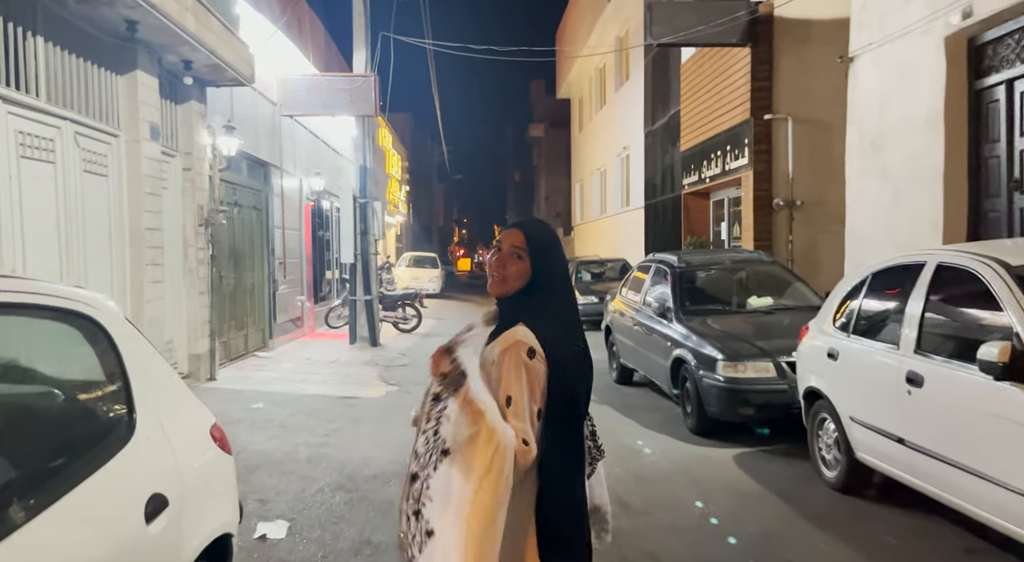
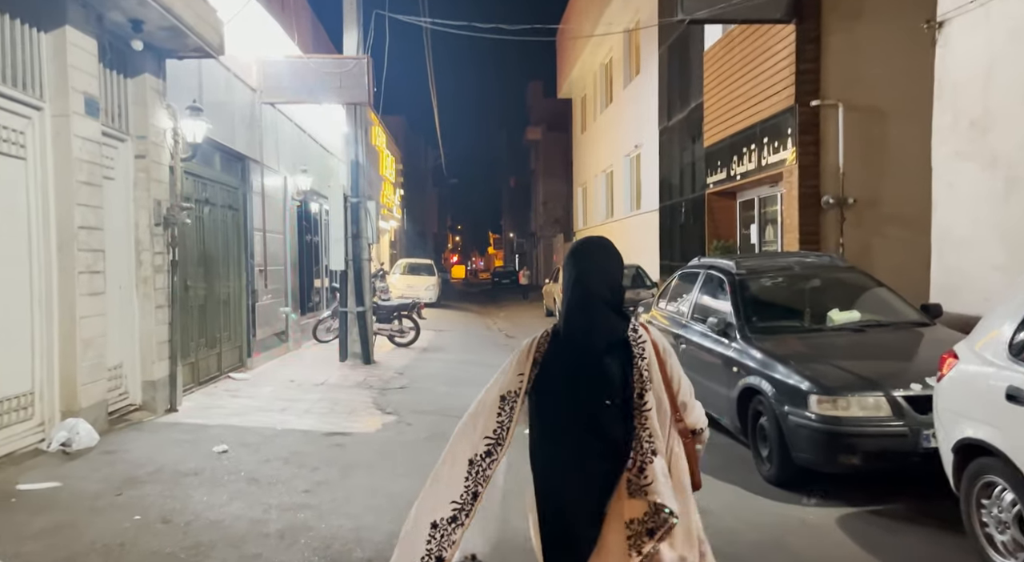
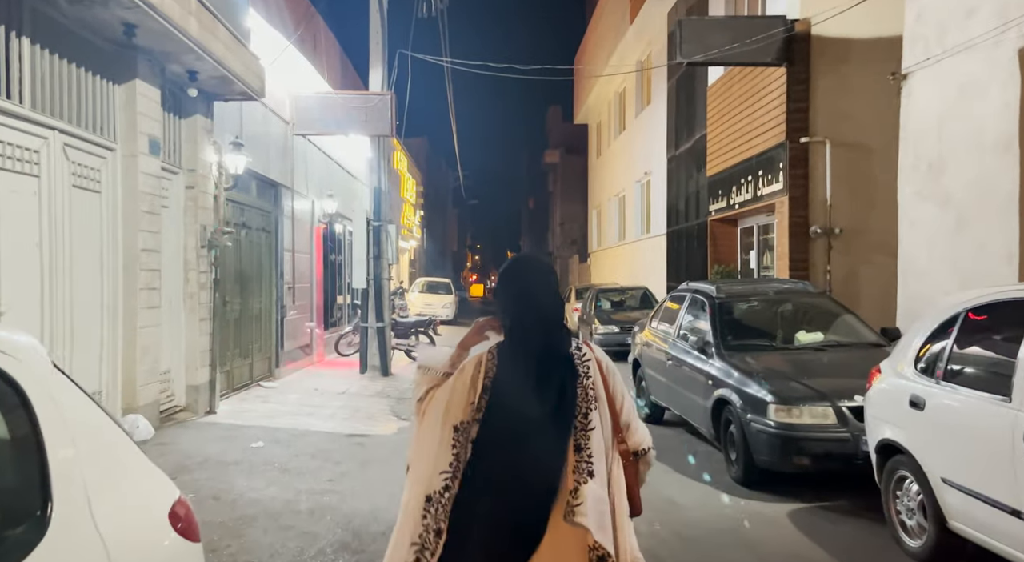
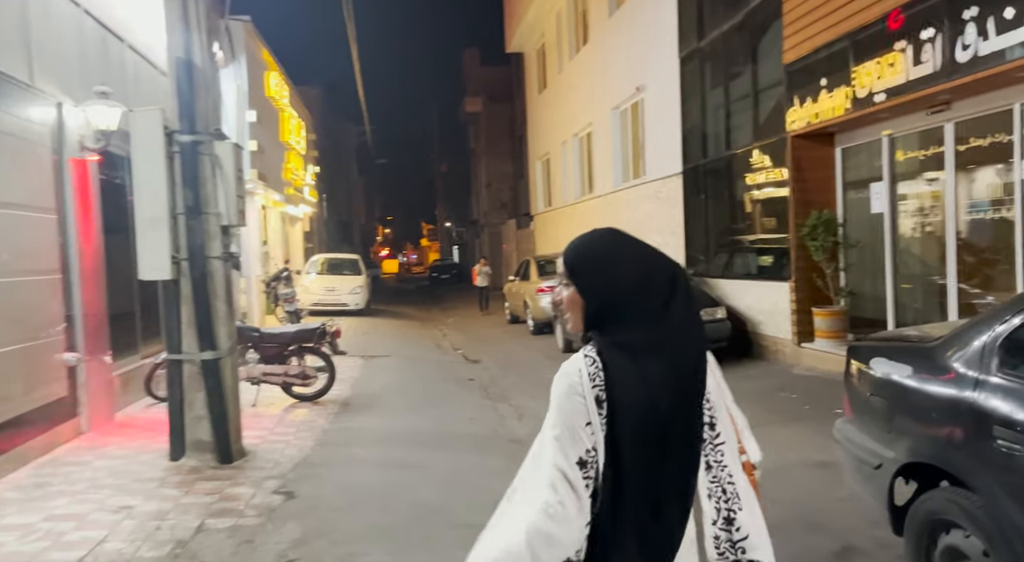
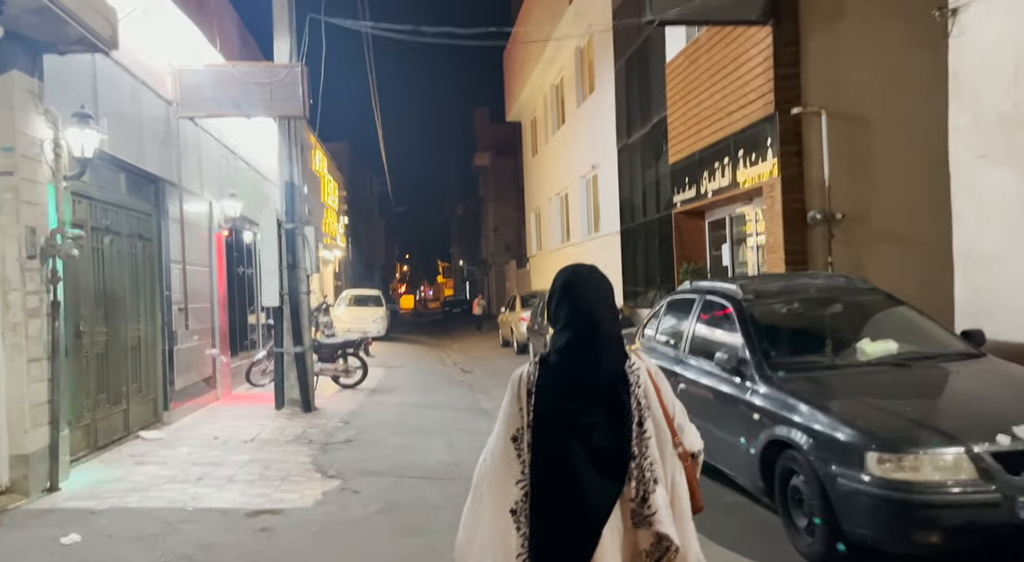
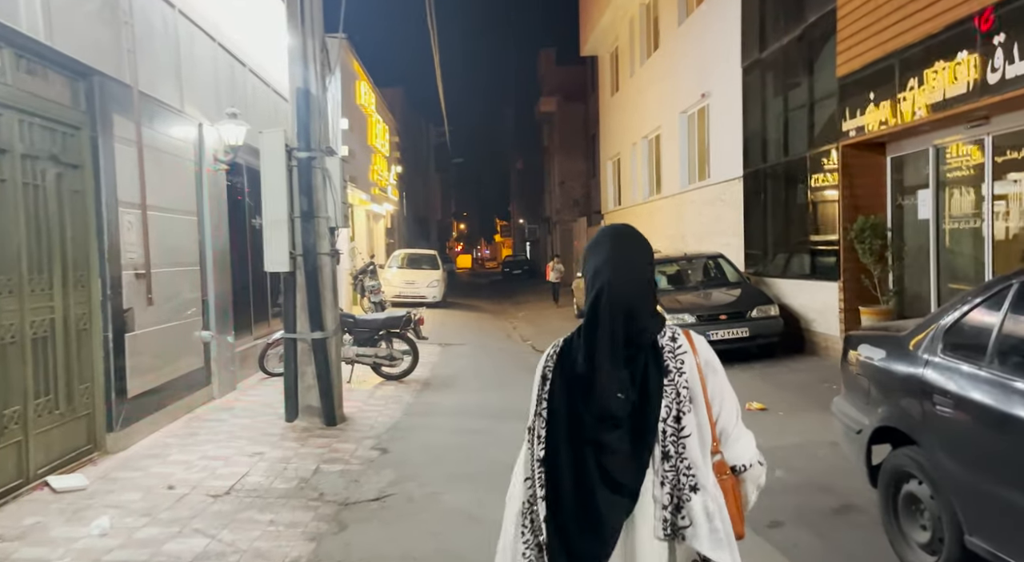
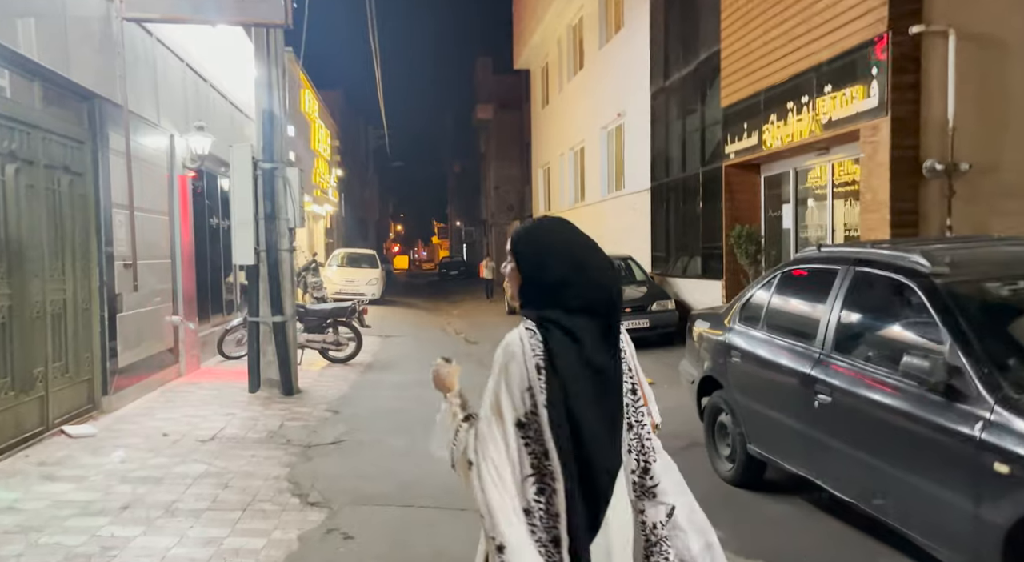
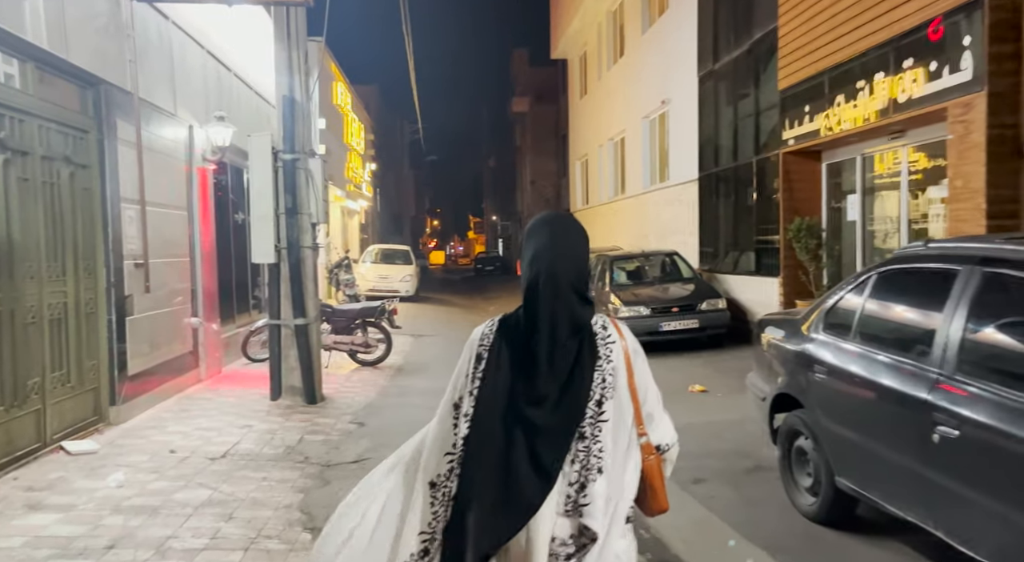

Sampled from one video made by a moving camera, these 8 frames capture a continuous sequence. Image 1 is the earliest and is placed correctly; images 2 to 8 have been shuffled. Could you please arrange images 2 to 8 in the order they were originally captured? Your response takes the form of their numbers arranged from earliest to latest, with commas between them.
3, 2, 5, 7, 8, 6, 4
